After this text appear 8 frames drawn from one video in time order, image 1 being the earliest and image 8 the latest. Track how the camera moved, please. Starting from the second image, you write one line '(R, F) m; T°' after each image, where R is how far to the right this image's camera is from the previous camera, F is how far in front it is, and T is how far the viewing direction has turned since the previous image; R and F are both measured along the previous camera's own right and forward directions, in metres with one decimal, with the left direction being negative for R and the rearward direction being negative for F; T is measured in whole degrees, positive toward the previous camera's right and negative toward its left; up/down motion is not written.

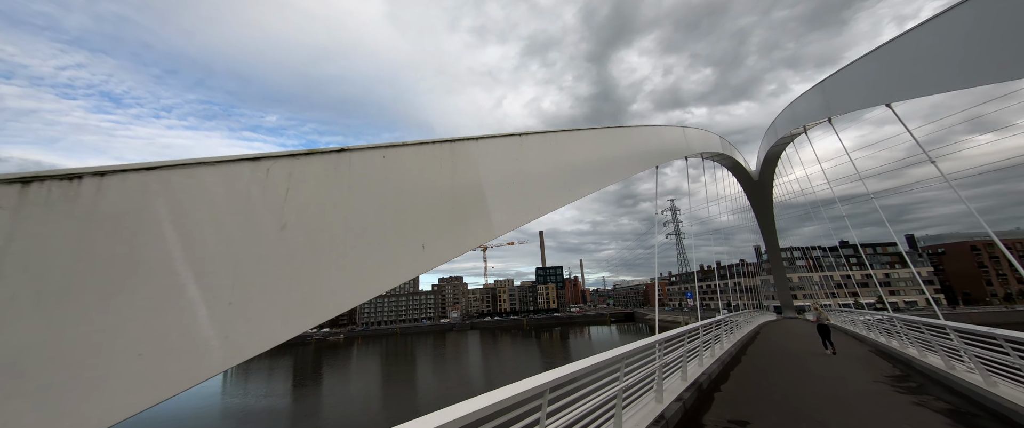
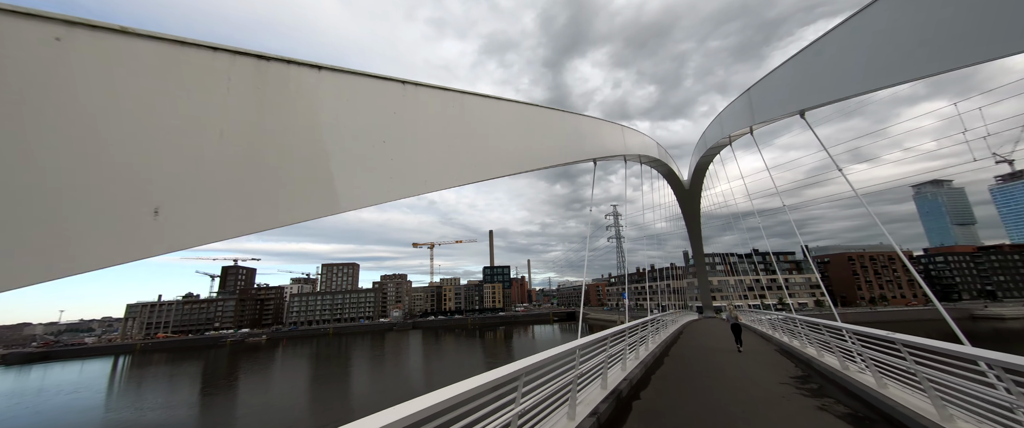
(+0.1, +0.1) m; +9°
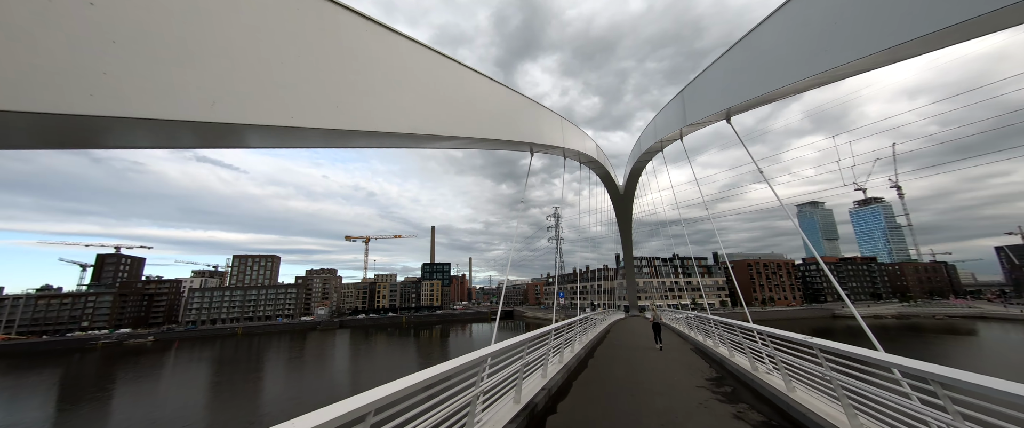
(+0.1, +0.2) m; +10°
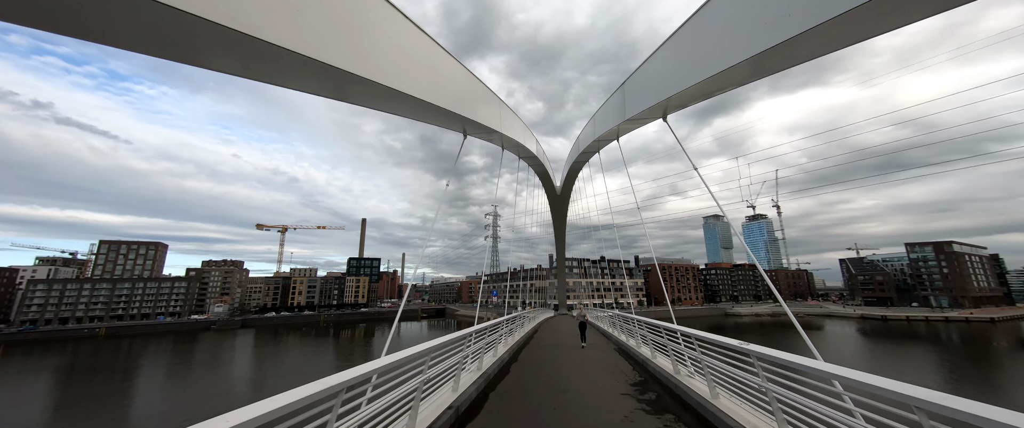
(+0.1, +0.2) m; +11°
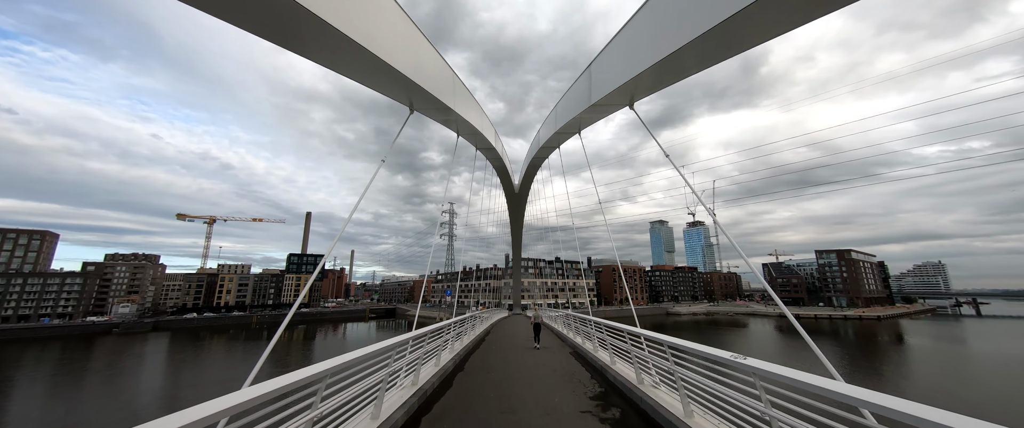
(0.0, +0.2) m; +8°
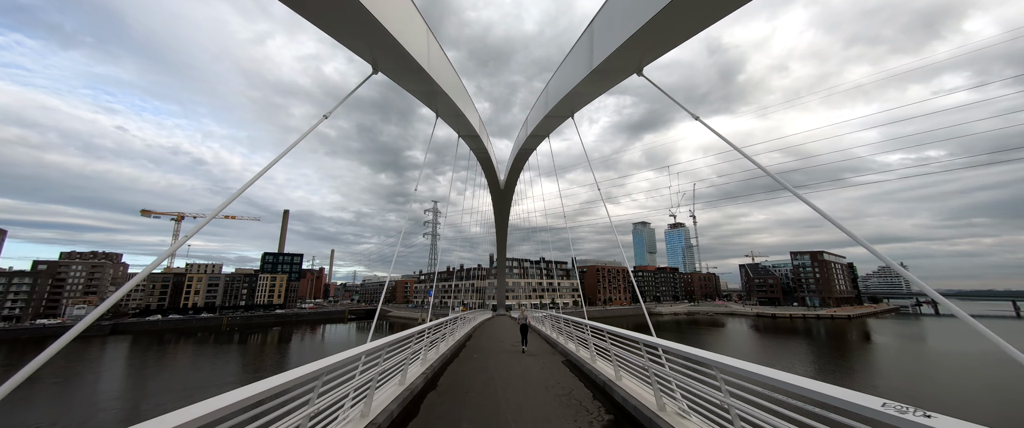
(0.0, +0.2) m; +3°
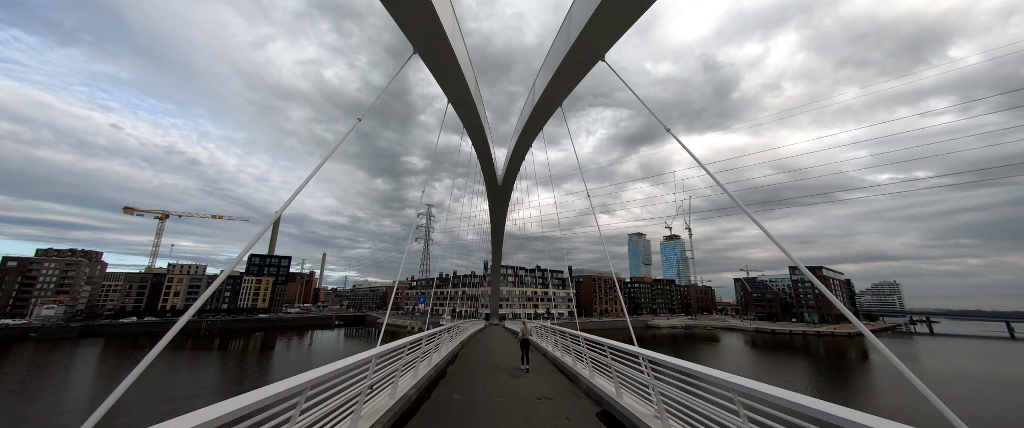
(-0.1, +0.6) m; +1°
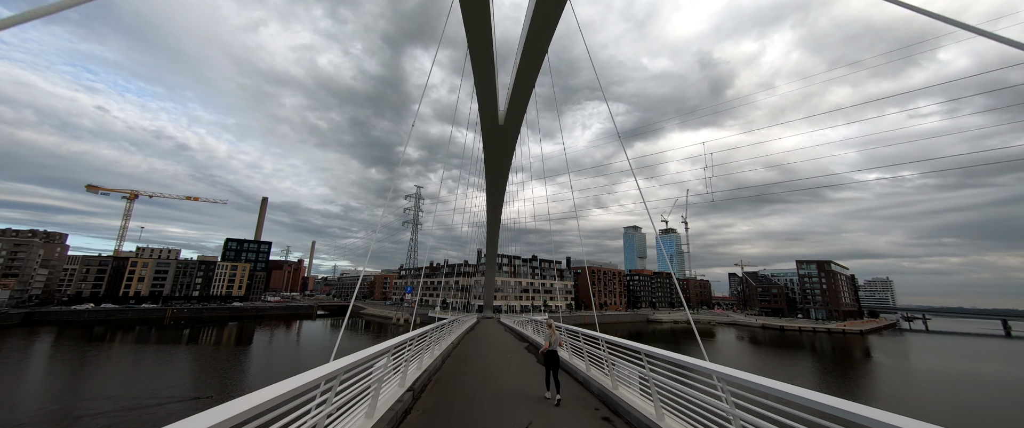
(-0.1, +1.6) m; +1°
